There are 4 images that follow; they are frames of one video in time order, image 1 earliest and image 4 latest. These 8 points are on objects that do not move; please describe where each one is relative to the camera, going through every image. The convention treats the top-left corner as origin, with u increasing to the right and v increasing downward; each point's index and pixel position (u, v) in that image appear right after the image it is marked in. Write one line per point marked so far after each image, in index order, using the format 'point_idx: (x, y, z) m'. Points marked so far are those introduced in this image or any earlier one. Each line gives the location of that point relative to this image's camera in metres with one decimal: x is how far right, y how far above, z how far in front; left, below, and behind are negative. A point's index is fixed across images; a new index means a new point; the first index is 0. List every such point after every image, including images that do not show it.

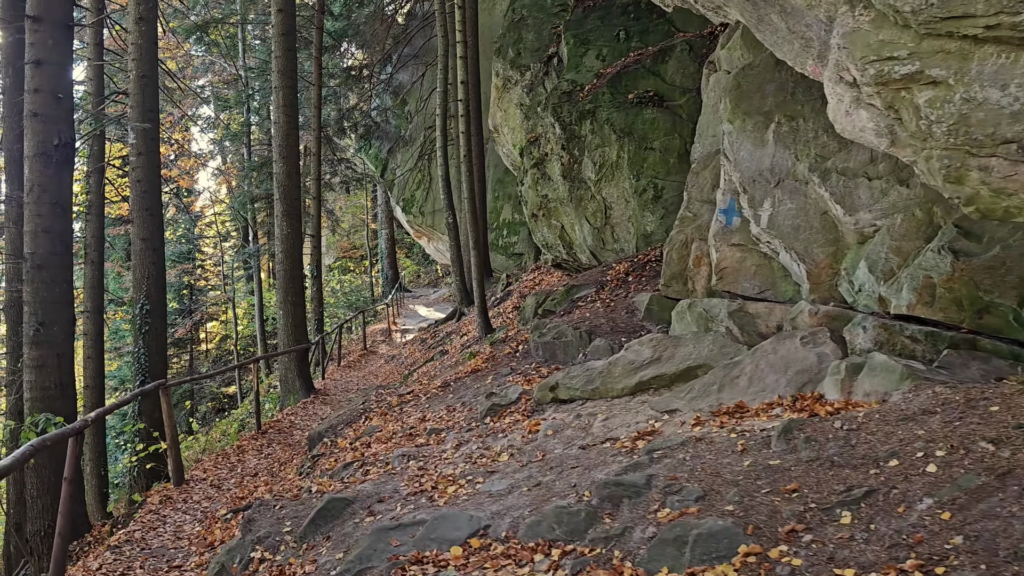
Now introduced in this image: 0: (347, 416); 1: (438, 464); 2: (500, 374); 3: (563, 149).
0: (-1.6, -1.2, +8.0) m
1: (-0.4, -1.1, +5.1) m
2: (-0.1, -0.8, +7.5) m
3: (+0.6, +1.7, +10.2) m
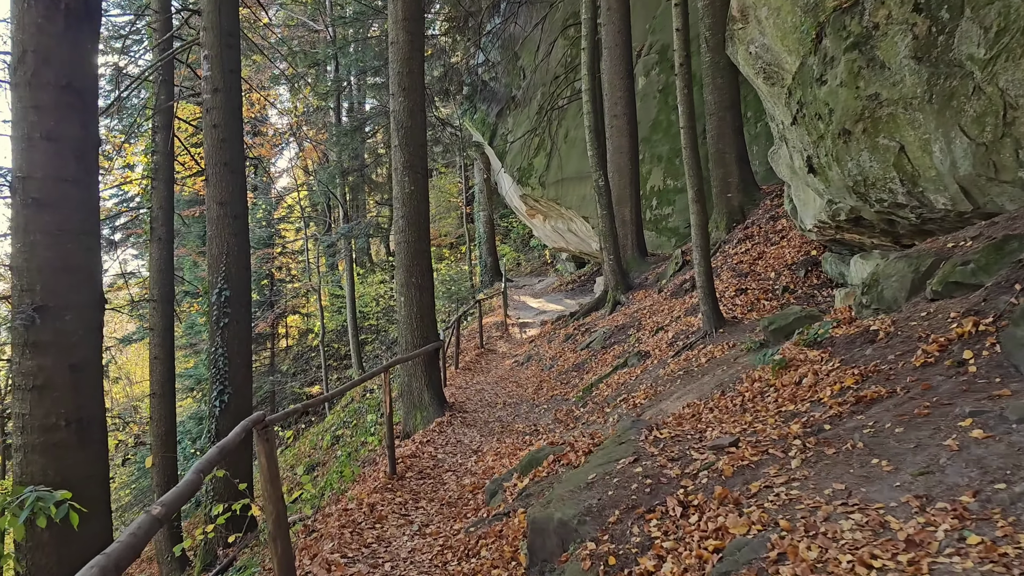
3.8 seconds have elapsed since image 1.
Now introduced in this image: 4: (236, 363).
0: (+0.5, -1.0, +4.1) m
1: (+1.4, -0.8, +1.0) m
2: (+1.9, -0.5, +3.4) m
3: (+2.8, +1.9, +6.0) m
4: (-2.3, -0.7, +7.1) m
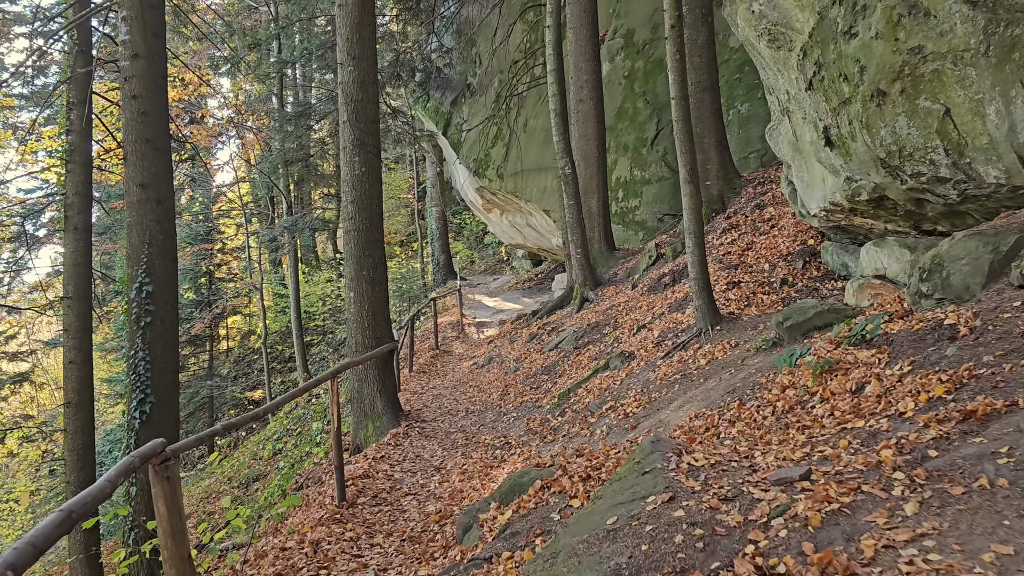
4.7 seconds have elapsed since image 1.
0: (+0.5, -0.9, +3.0) m
1: (+1.5, -0.7, 0.0) m
2: (+1.9, -0.4, +2.4) m
3: (+2.7, +2.0, +5.0) m
4: (-2.5, -0.6, +5.8) m
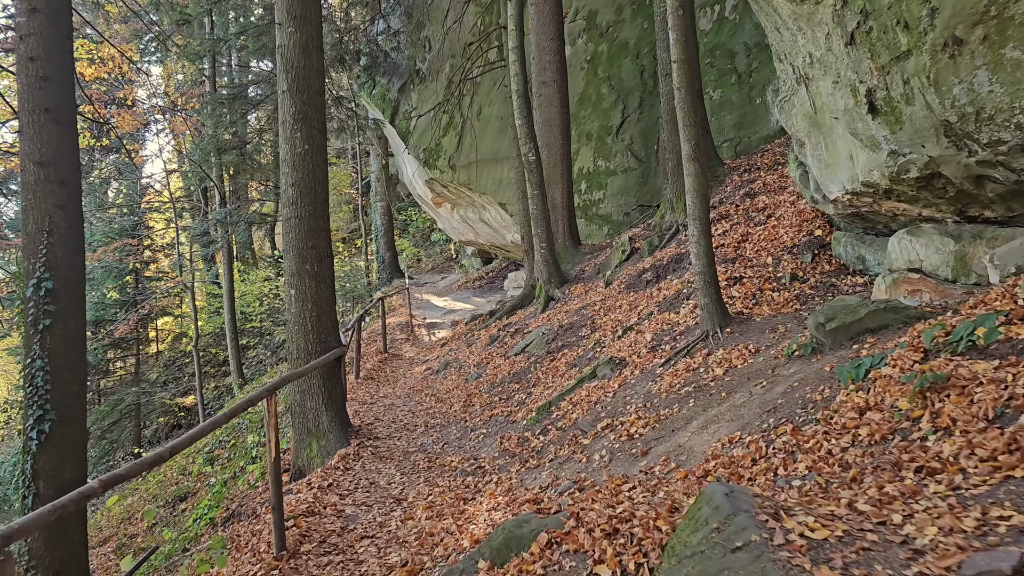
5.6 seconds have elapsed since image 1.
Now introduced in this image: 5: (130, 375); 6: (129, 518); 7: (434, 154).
0: (+0.6, -0.9, +1.8) m
1: (+1.9, -0.7, -1.1) m
2: (+2.1, -0.4, +1.3) m
3: (+2.7, +2.0, +4.0) m
4: (-2.5, -0.6, +4.5) m
5: (-8.9, -2.0, +19.7) m
6: (-5.5, -3.3, +12.2) m
7: (-1.7, +2.9, +18.5) m
